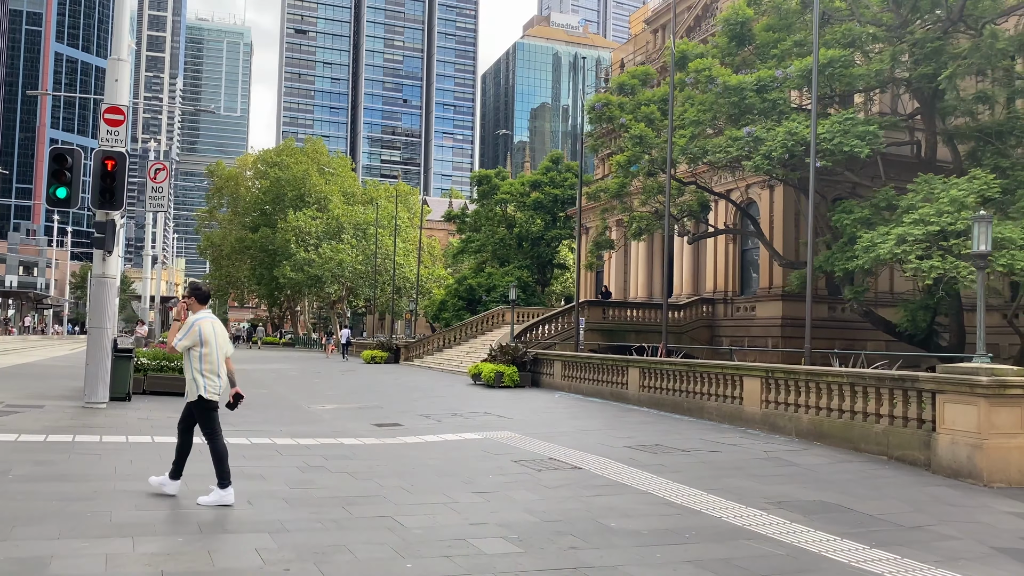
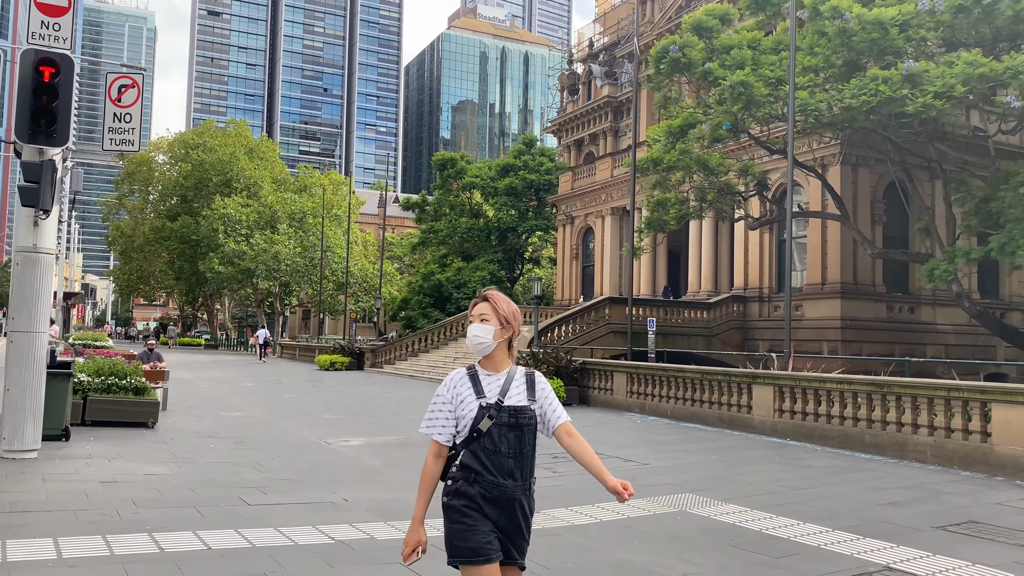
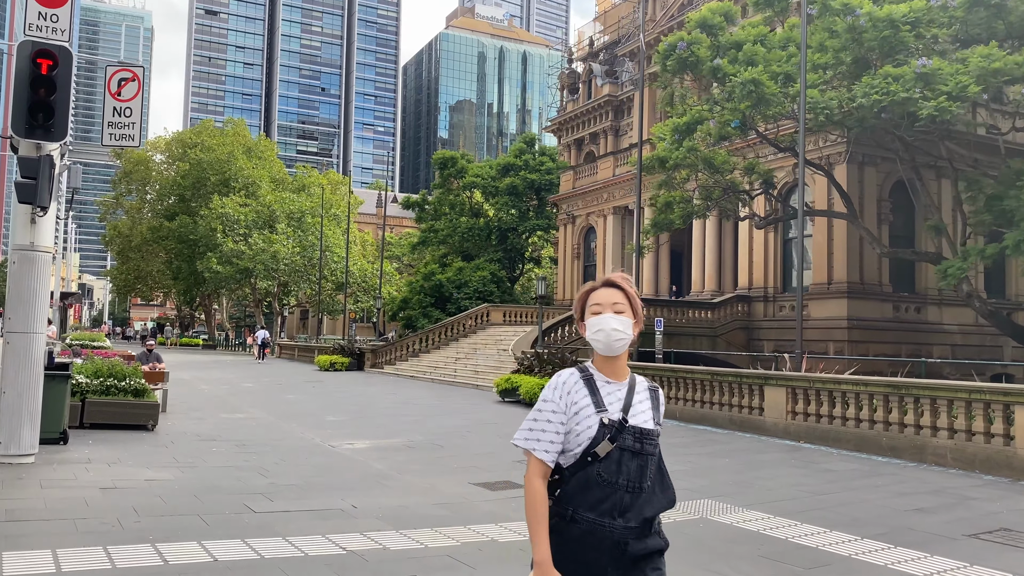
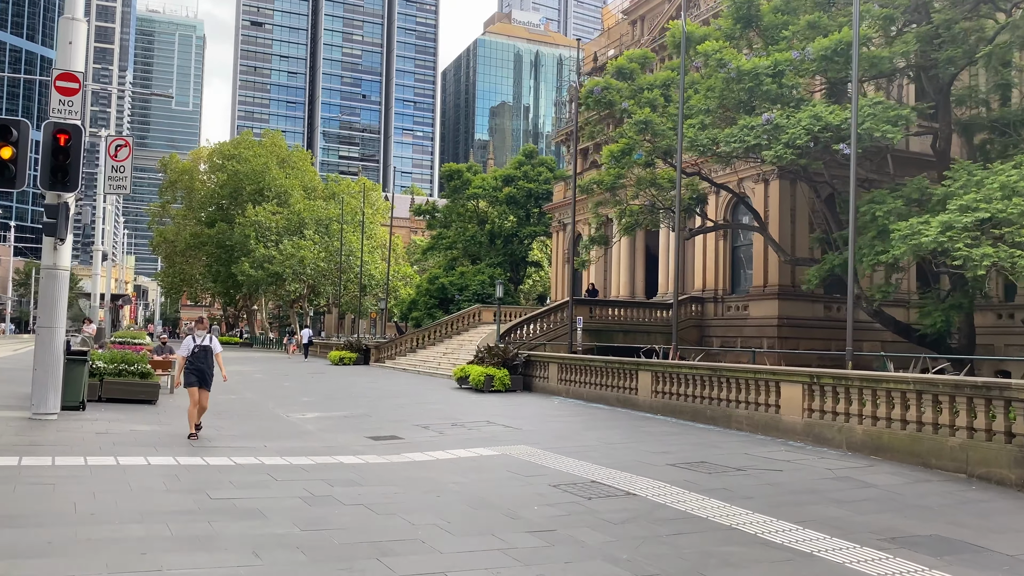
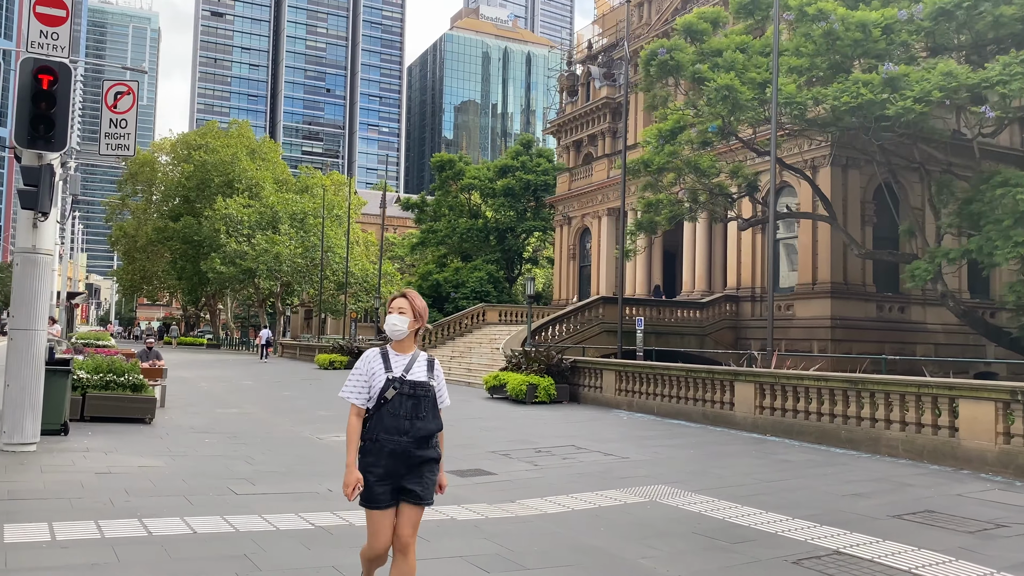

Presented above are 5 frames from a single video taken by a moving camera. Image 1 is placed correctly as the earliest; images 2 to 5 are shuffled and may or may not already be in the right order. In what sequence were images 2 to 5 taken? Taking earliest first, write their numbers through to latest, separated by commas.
4, 5, 2, 3
